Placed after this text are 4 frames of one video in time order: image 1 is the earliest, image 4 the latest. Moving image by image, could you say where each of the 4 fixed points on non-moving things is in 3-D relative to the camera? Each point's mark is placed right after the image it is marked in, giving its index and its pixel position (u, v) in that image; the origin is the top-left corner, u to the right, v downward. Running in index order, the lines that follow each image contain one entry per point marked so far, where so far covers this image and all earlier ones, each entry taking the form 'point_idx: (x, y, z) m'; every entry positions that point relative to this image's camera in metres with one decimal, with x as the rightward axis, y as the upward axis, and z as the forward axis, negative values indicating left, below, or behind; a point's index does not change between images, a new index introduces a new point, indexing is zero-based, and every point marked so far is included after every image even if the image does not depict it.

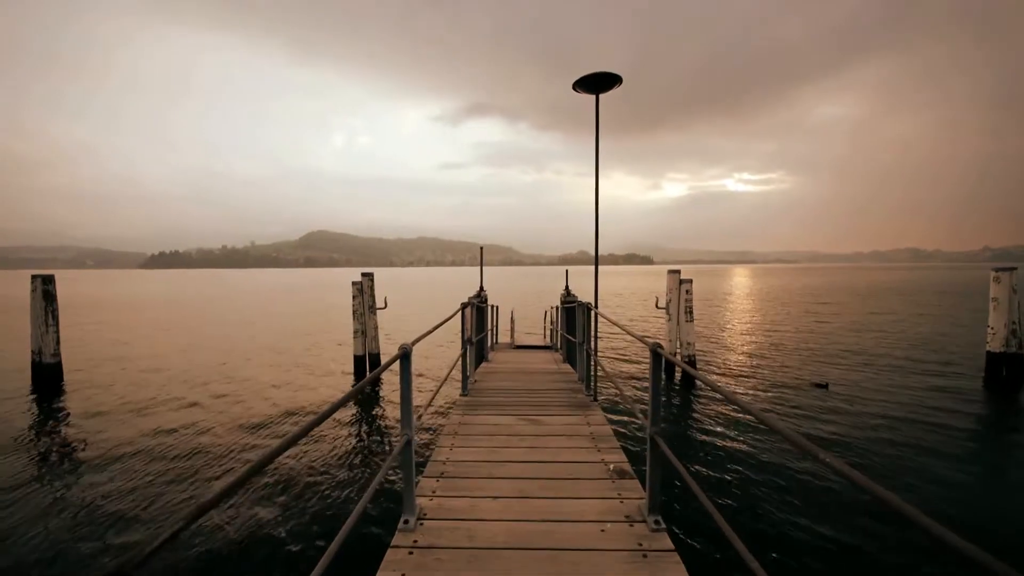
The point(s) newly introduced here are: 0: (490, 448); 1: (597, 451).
0: (-0.1, -1.0, +2.9) m
1: (+0.5, -1.0, +2.8) m
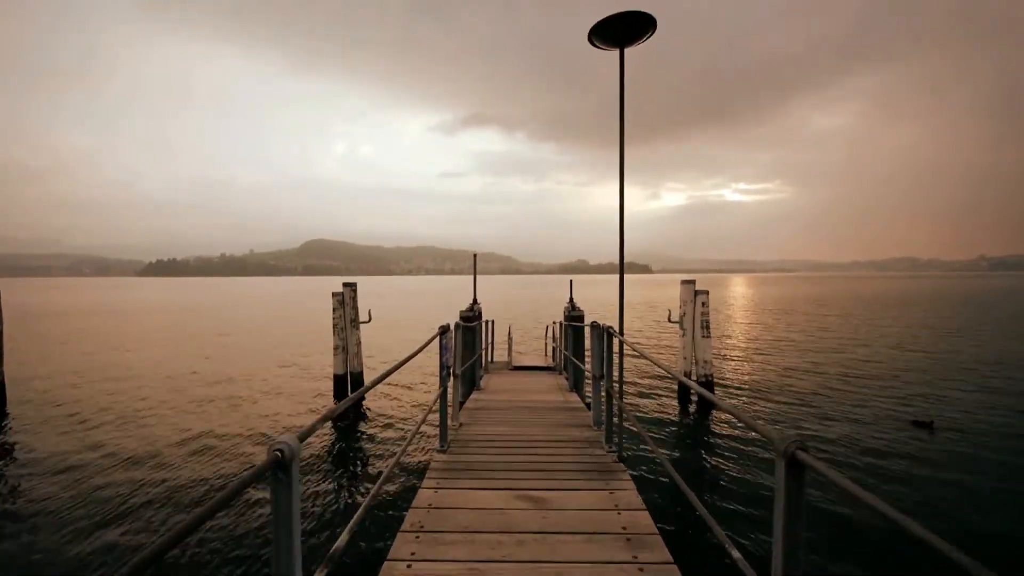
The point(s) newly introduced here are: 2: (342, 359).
0: (-0.2, -1.1, +1.9) m
1: (+0.5, -1.1, +1.9) m
2: (-3.8, -1.6, +10.4) m
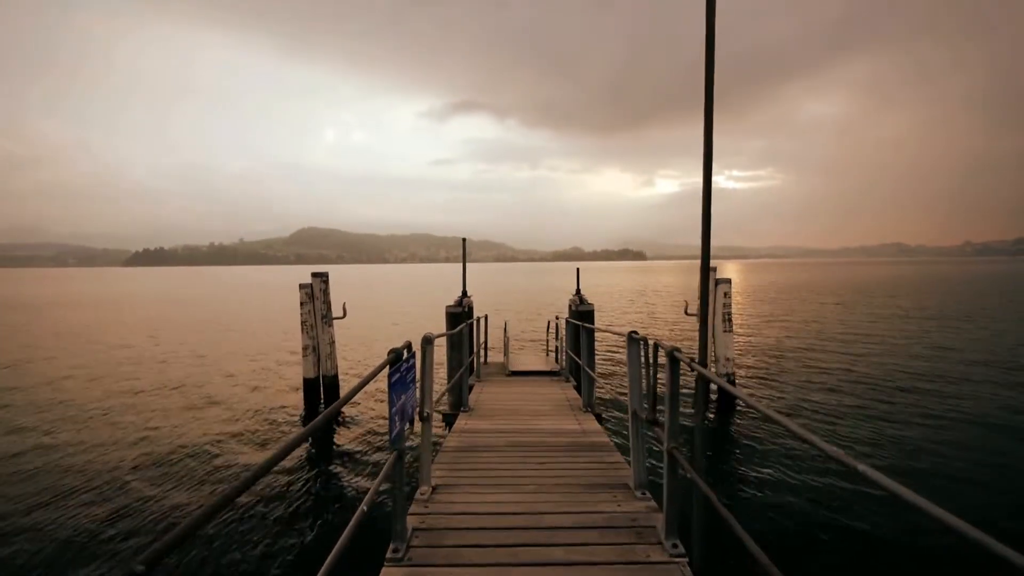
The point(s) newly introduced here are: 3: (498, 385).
0: (-0.1, -1.1, +0.8) m
1: (+0.5, -1.1, +0.7) m
2: (-3.9, -1.4, +9.2) m
3: (-0.2, -1.2, +5.7) m
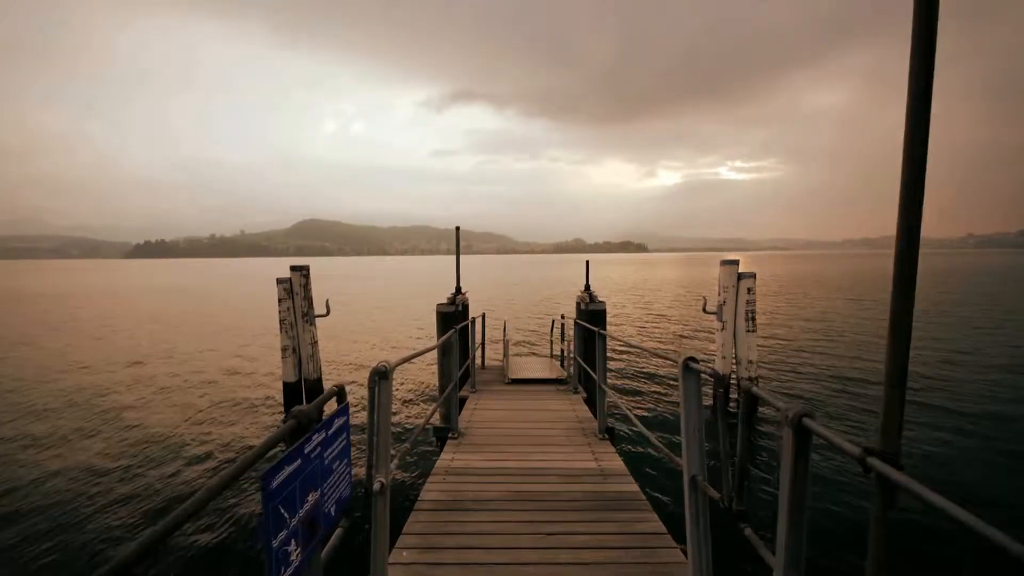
0: (-0.2, -1.2, 0.0) m
1: (+0.5, -1.2, 0.0) m
2: (-3.9, -1.3, +8.5) m
3: (-0.2, -1.1, +4.9) m
